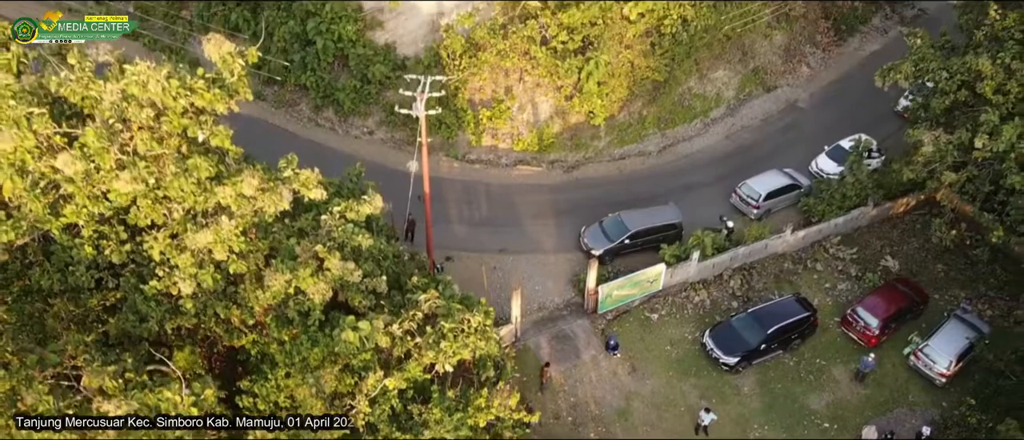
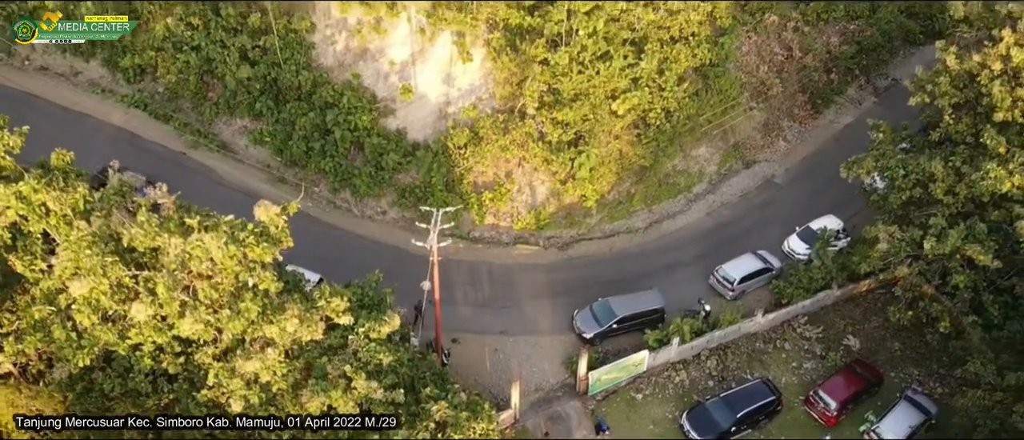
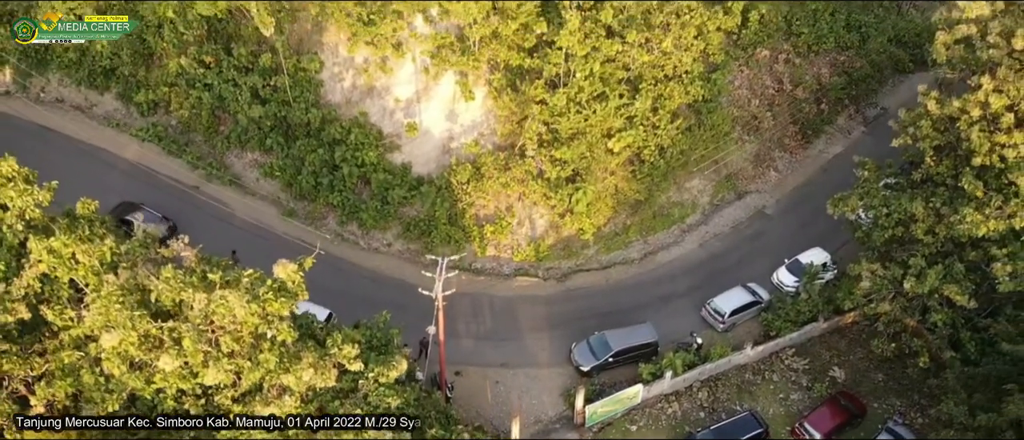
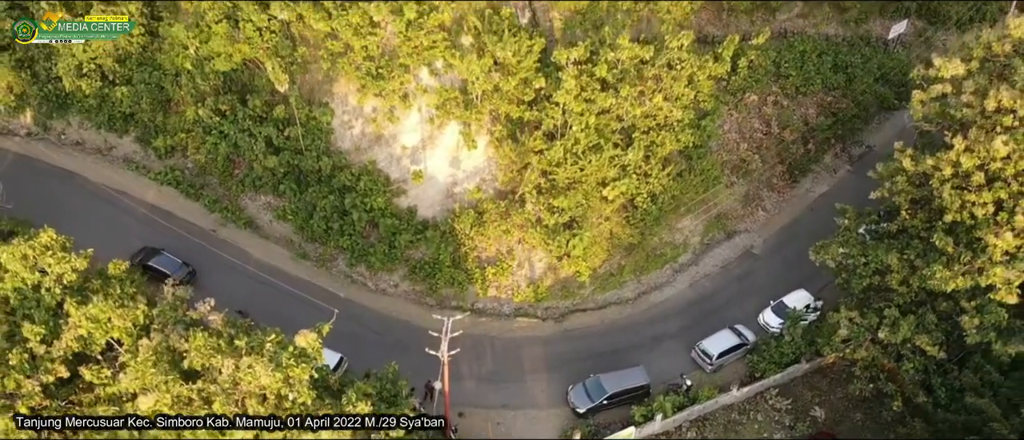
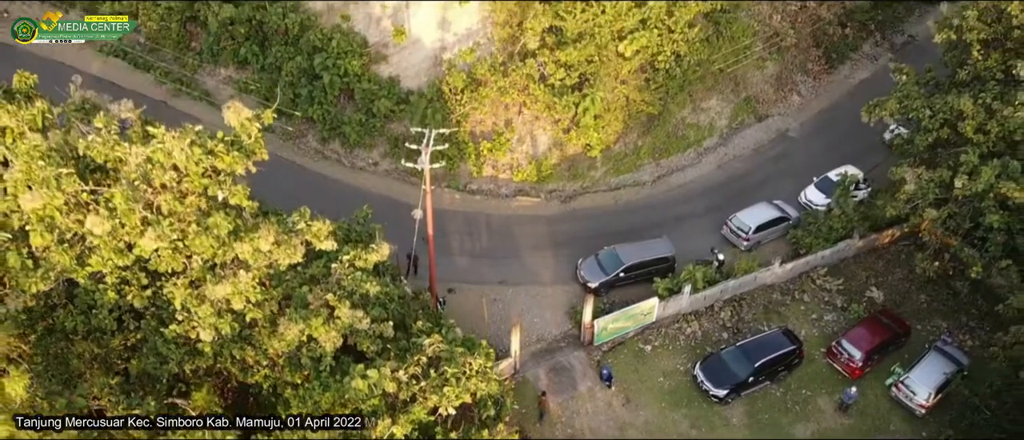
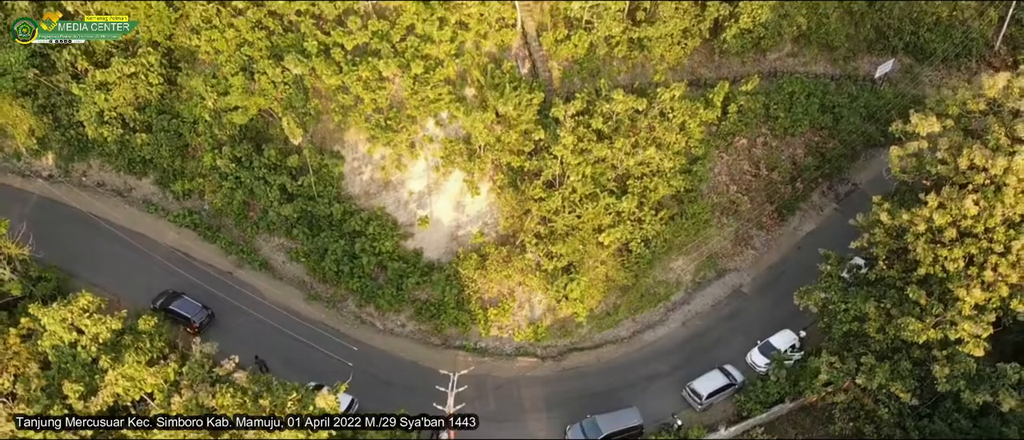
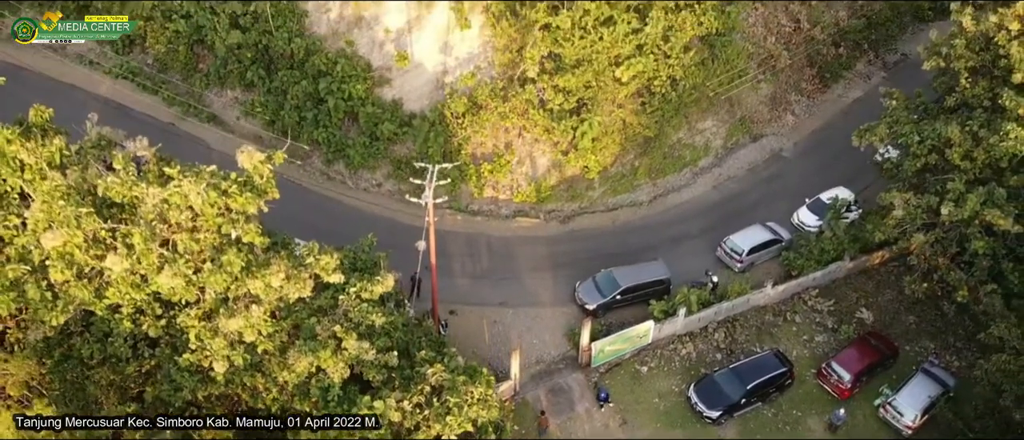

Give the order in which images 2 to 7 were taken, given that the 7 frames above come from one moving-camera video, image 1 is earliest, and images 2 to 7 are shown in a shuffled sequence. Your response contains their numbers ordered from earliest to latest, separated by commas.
5, 7, 2, 3, 4, 6
